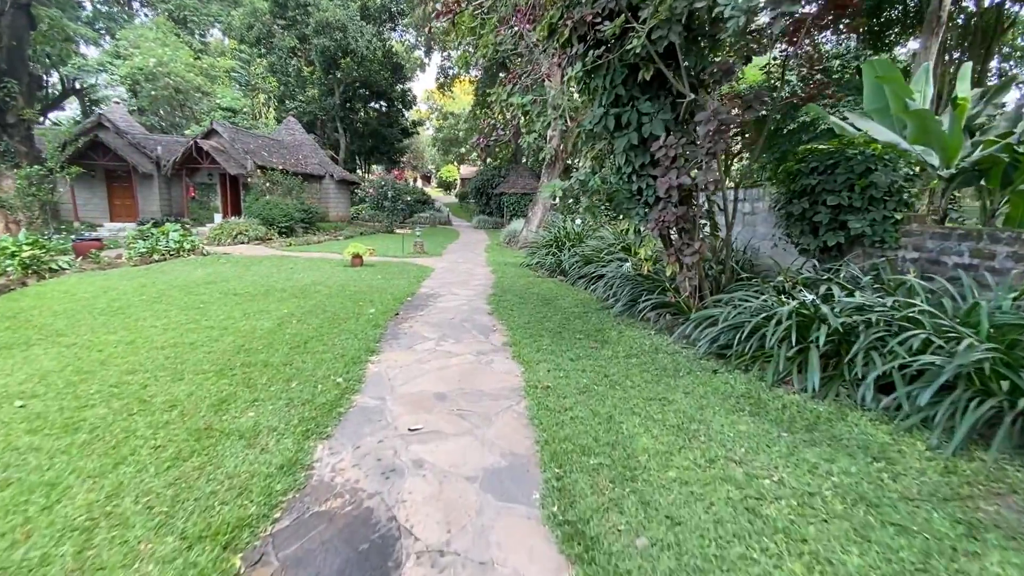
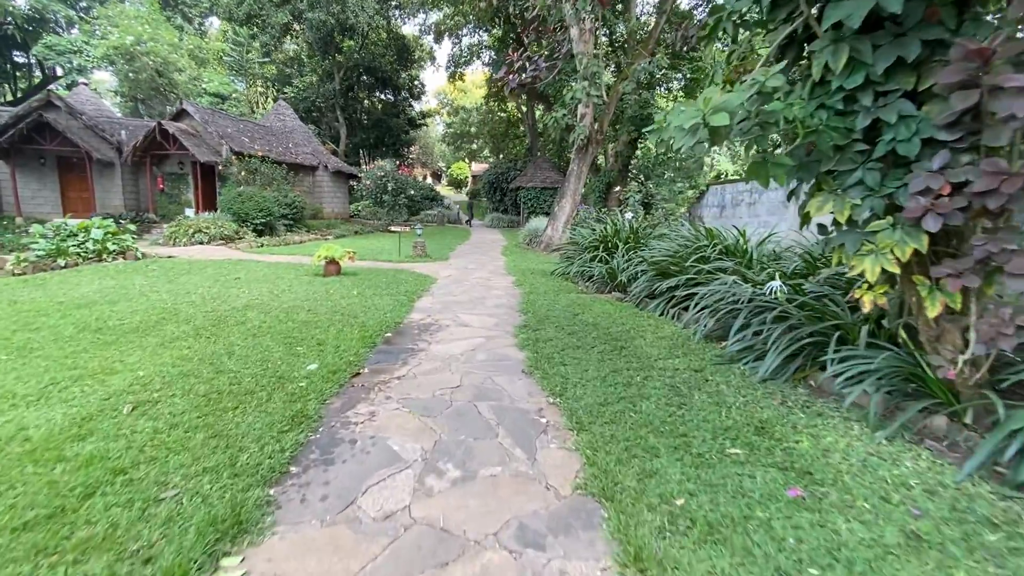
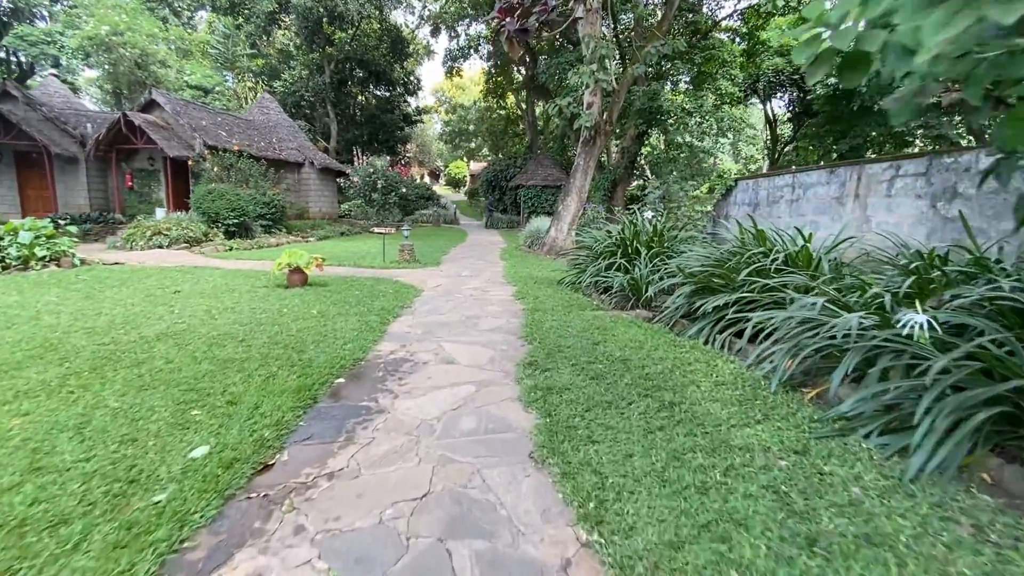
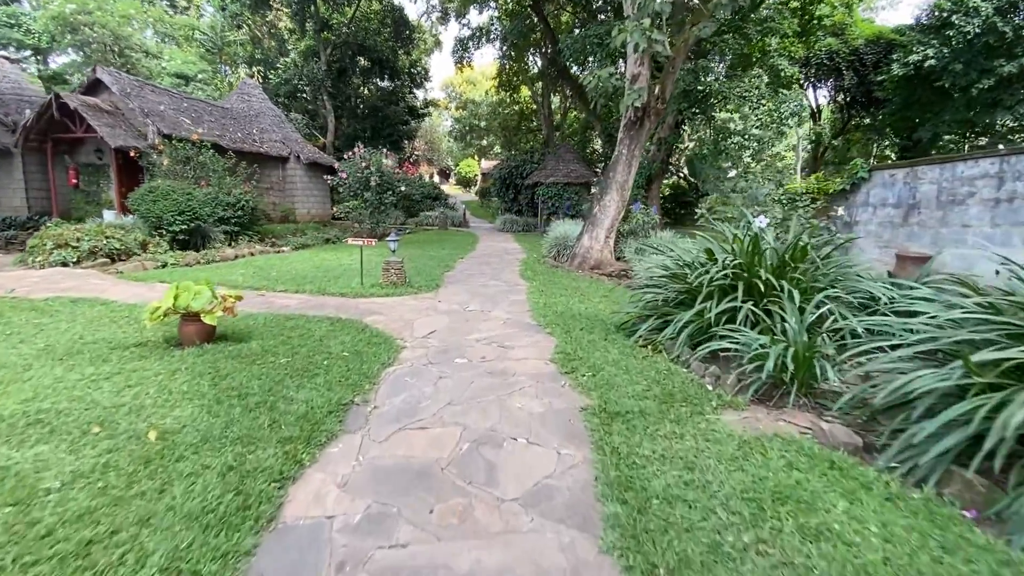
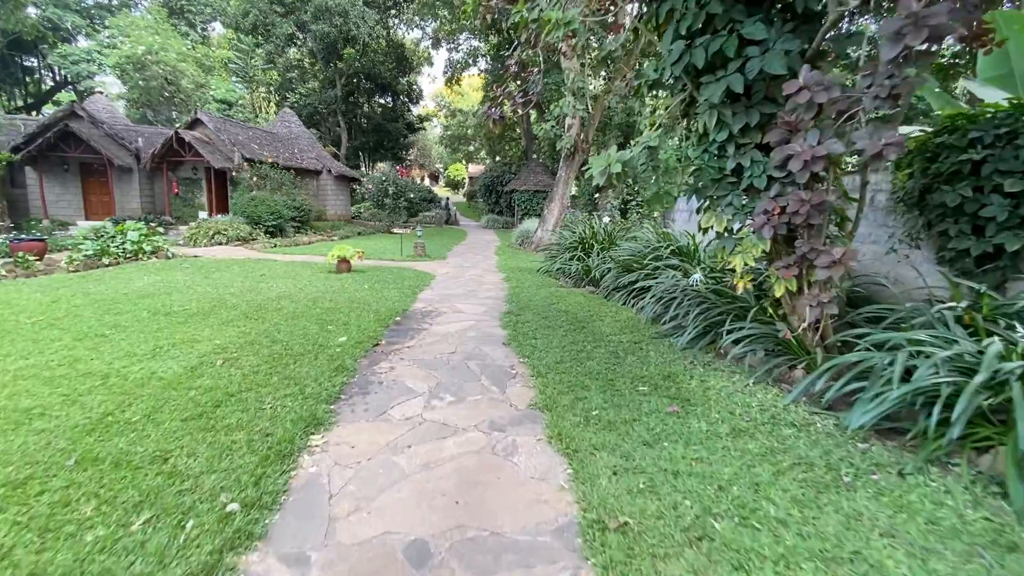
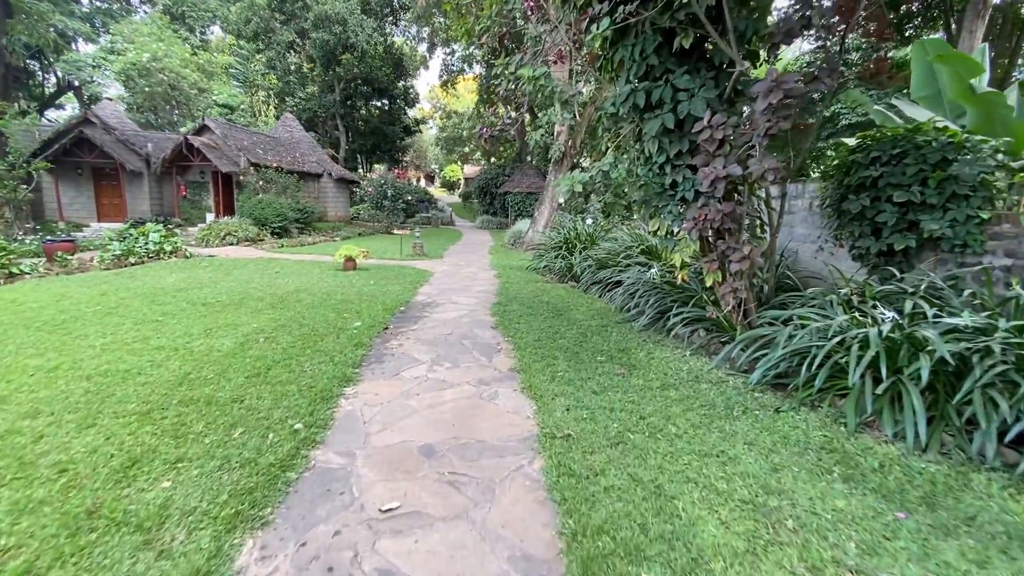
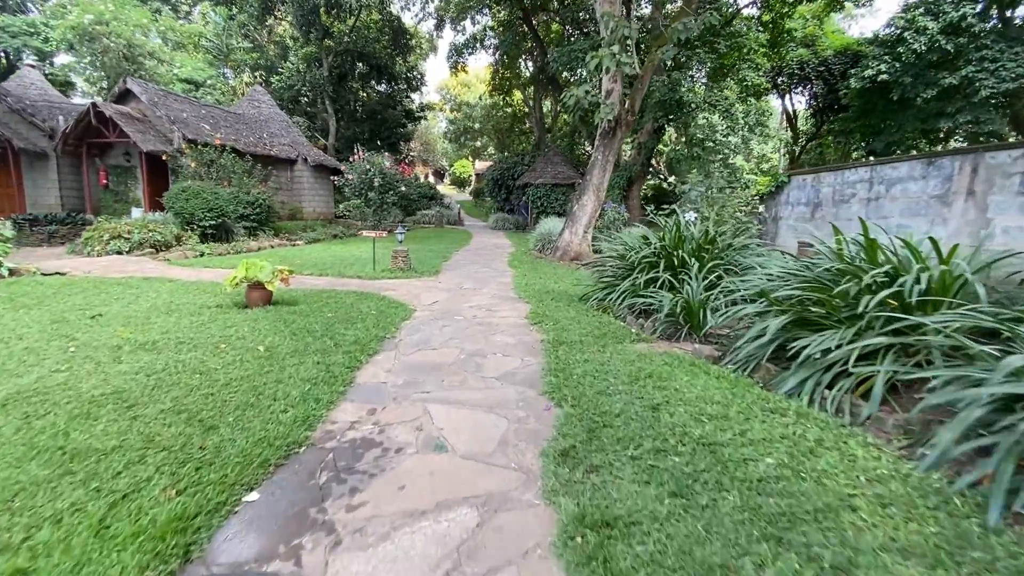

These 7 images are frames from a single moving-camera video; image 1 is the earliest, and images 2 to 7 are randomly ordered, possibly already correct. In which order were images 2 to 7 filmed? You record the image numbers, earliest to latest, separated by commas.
6, 5, 2, 3, 7, 4
